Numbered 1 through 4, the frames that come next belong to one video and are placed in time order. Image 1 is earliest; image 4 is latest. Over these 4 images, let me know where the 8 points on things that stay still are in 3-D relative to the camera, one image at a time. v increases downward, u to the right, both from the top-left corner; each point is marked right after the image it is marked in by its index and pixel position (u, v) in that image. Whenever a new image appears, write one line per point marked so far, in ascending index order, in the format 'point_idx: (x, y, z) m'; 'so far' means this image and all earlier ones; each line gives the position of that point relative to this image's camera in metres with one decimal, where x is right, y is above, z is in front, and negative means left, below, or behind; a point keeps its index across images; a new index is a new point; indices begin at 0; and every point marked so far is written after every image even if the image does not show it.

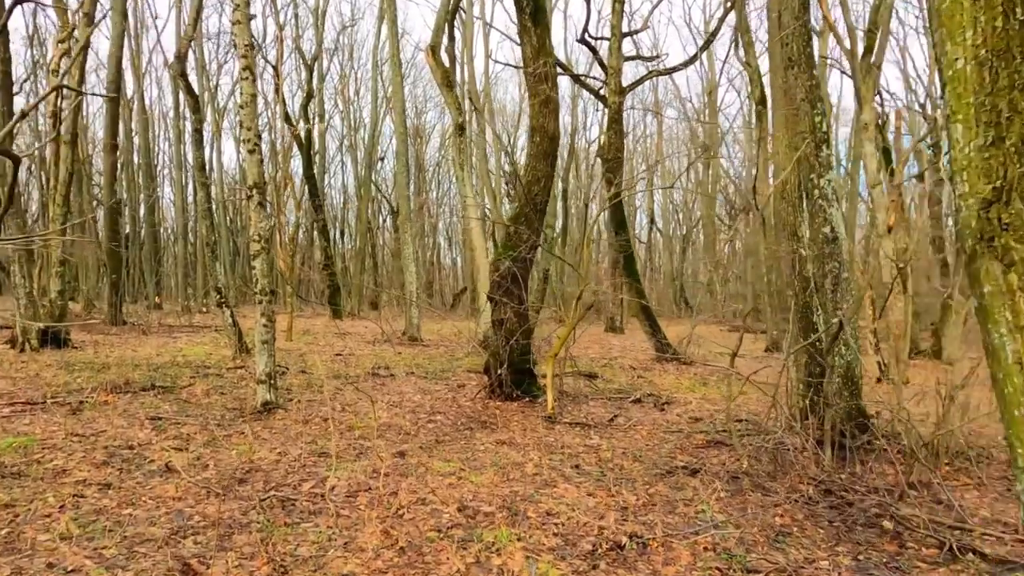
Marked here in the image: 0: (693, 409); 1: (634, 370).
0: (+2.0, -1.3, +8.3) m
1: (+1.9, -1.3, +12.1) m
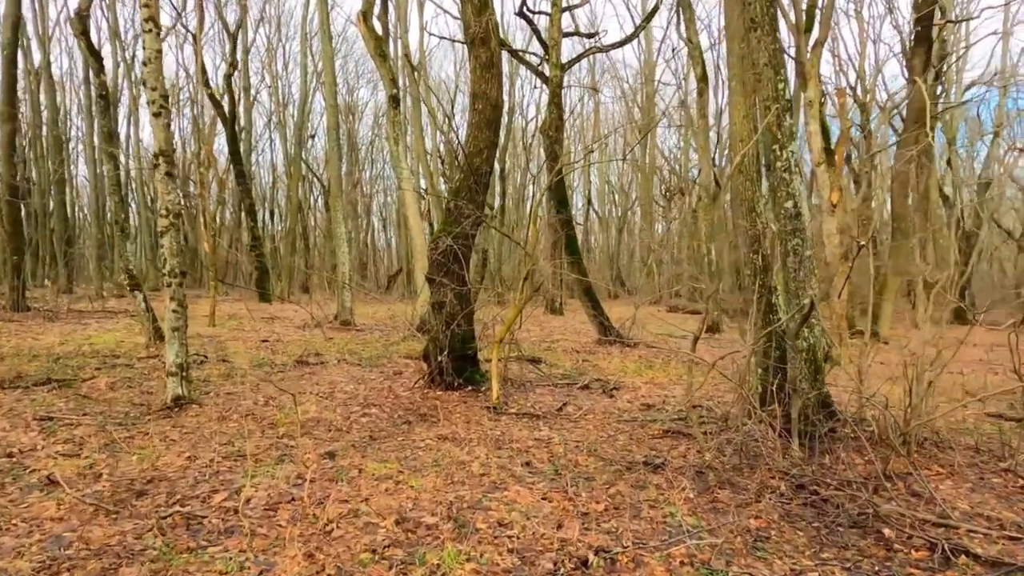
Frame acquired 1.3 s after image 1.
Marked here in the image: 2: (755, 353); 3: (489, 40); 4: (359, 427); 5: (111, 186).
0: (+1.4, -1.1, +7.9) m
1: (+1.0, -1.0, +11.7) m
2: (+1.7, -0.5, +5.5) m
3: (-0.2, +2.3, +7.0) m
4: (-1.2, -1.0, +5.8) m
5: (-5.8, +1.5, +11.1) m
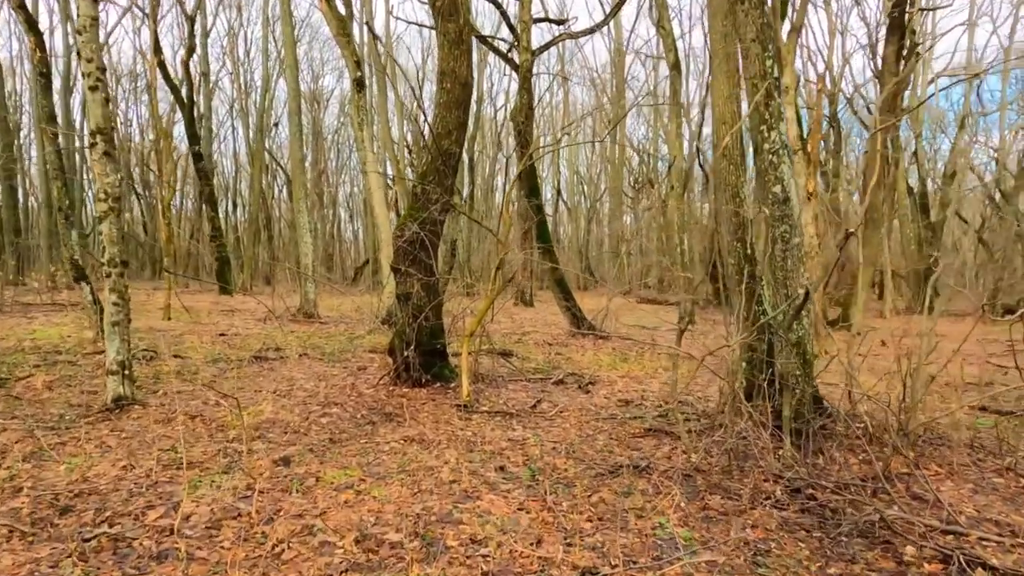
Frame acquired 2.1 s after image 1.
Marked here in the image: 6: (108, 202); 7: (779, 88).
0: (+1.1, -1.0, +7.5) m
1: (+0.5, -0.9, +11.4) m
2: (+1.6, -0.4, +5.2) m
3: (-0.5, +2.4, +6.5) m
4: (-1.4, -1.0, +5.3) m
5: (-6.2, +1.6, +10.4) m
6: (-3.0, +0.6, +5.6) m
7: (+1.9, +1.4, +5.5) m
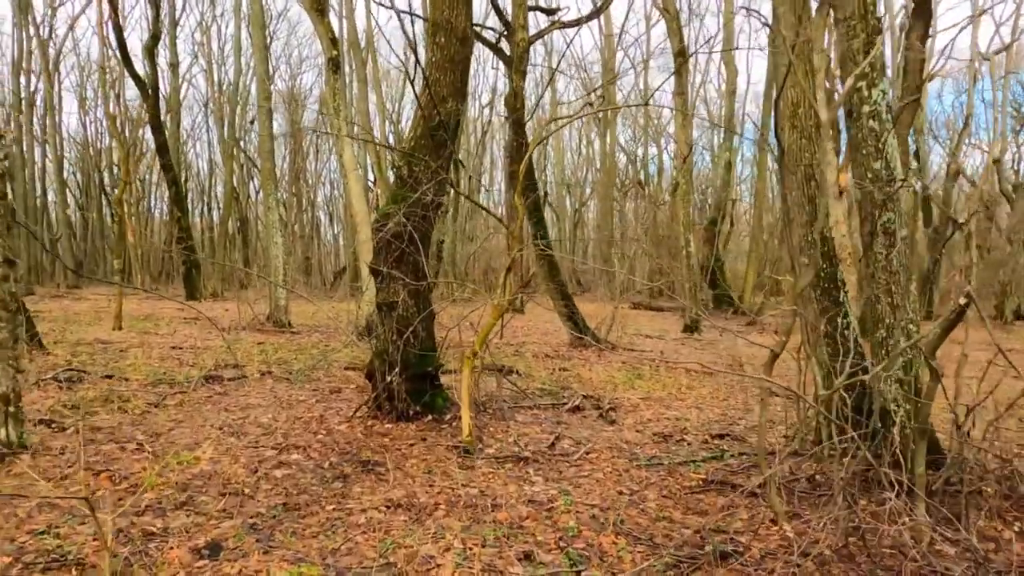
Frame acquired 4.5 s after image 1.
0: (+1.1, -1.1, +6.2) m
1: (+0.5, -0.9, +10.0) m
2: (+1.7, -0.4, +3.8) m
3: (-0.4, +2.3, +5.2) m
4: (-1.2, -1.0, +3.9) m
5: (-6.2, +1.5, +8.9) m
6: (-2.9, +0.6, +4.2) m
7: (+2.0, +1.4, +4.2) m
